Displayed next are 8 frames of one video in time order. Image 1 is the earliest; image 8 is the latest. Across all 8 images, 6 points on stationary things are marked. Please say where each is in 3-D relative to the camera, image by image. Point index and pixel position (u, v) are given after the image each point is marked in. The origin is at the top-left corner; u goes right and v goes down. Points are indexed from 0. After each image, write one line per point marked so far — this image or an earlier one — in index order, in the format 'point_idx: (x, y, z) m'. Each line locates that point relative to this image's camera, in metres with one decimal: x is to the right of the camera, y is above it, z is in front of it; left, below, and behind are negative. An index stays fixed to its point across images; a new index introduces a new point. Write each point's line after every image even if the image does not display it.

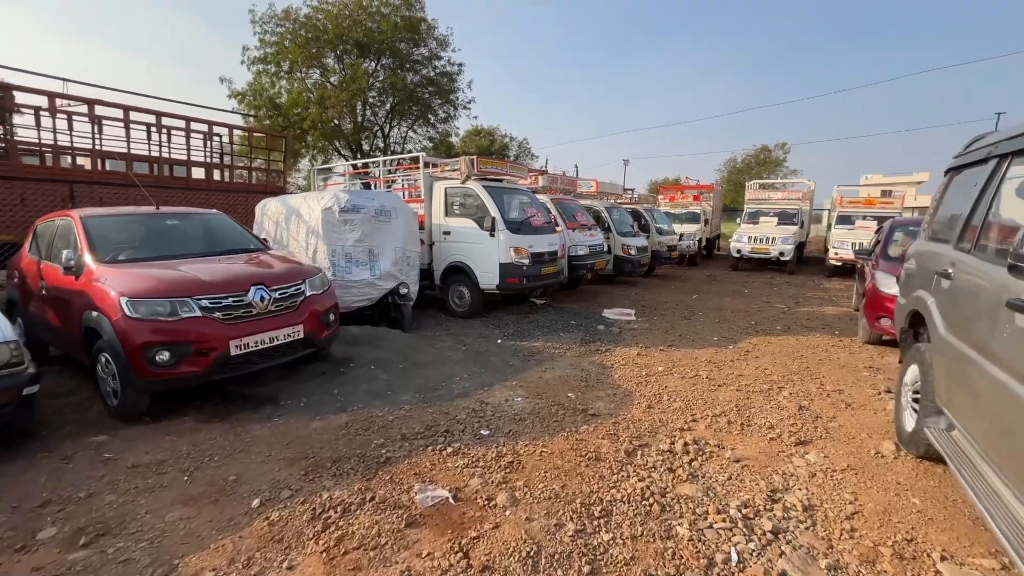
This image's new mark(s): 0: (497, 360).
0: (-0.2, -0.9, +5.8) m
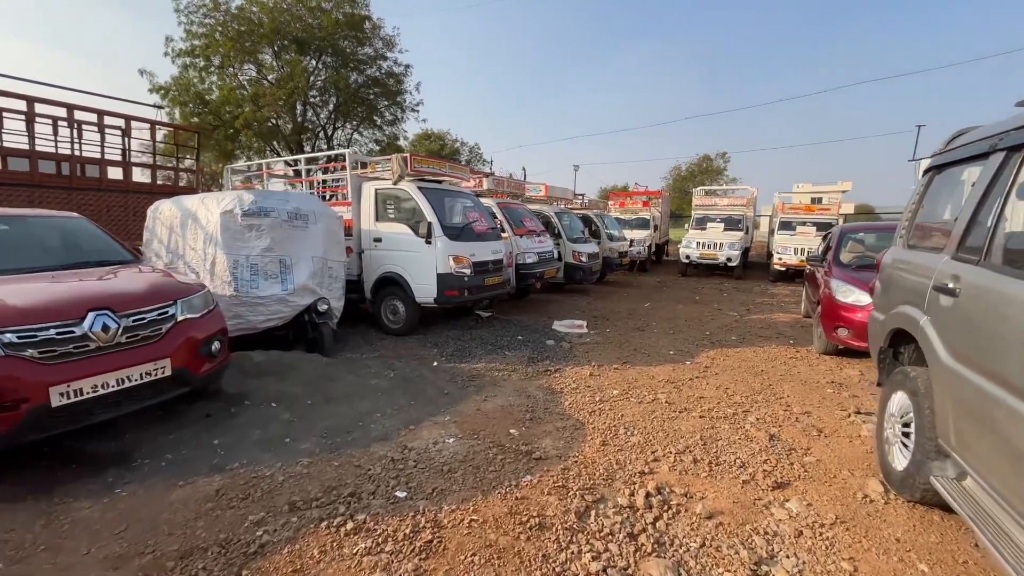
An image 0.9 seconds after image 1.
0: (-0.9, -1.1, +5.0) m
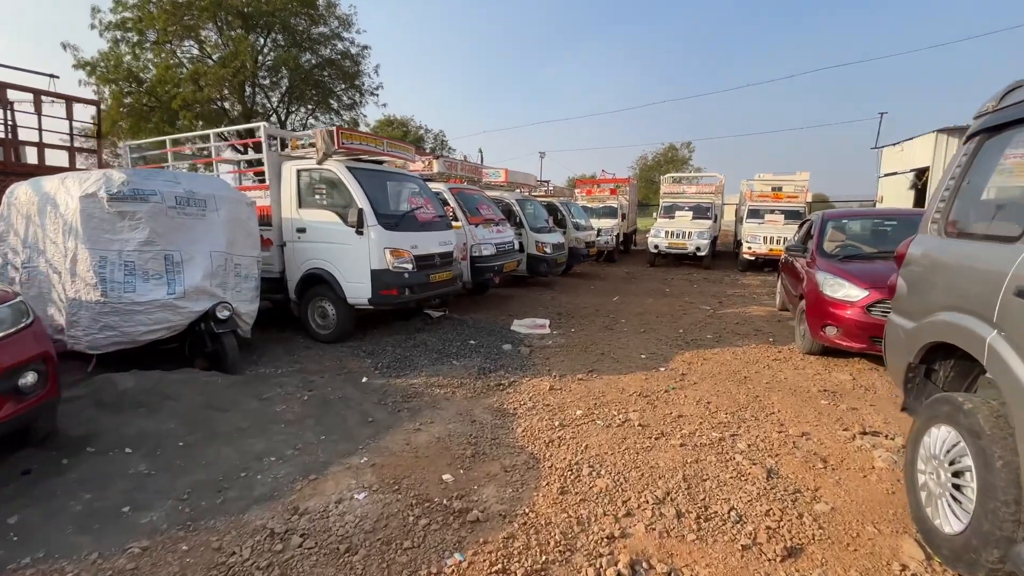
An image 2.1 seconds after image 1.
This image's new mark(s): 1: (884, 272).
0: (-1.4, -1.1, +4.0) m
1: (+4.4, +0.2, +5.4) m
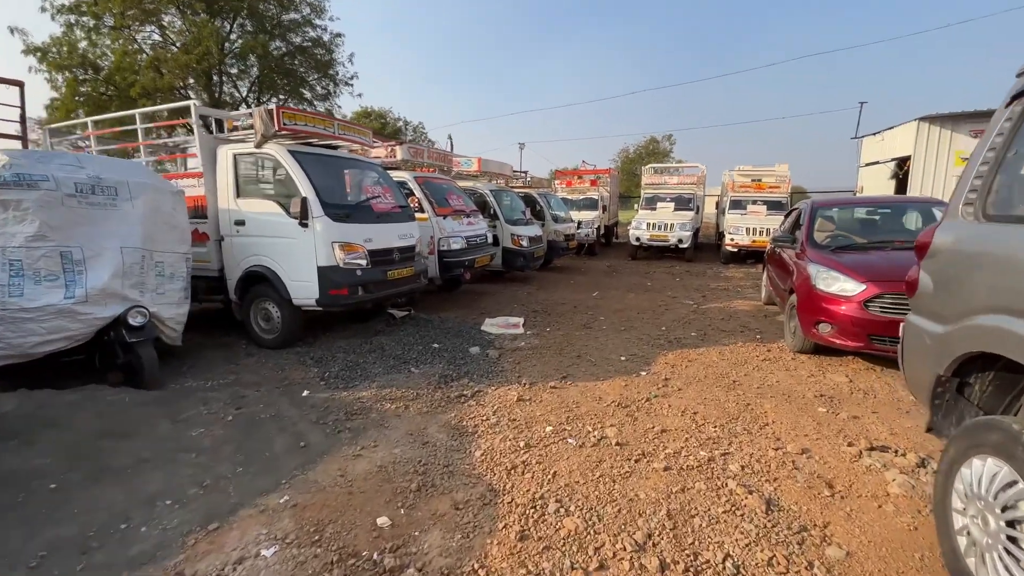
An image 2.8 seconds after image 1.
0: (-1.7, -1.1, +3.4) m
1: (+4.0, +0.3, +5.0) m
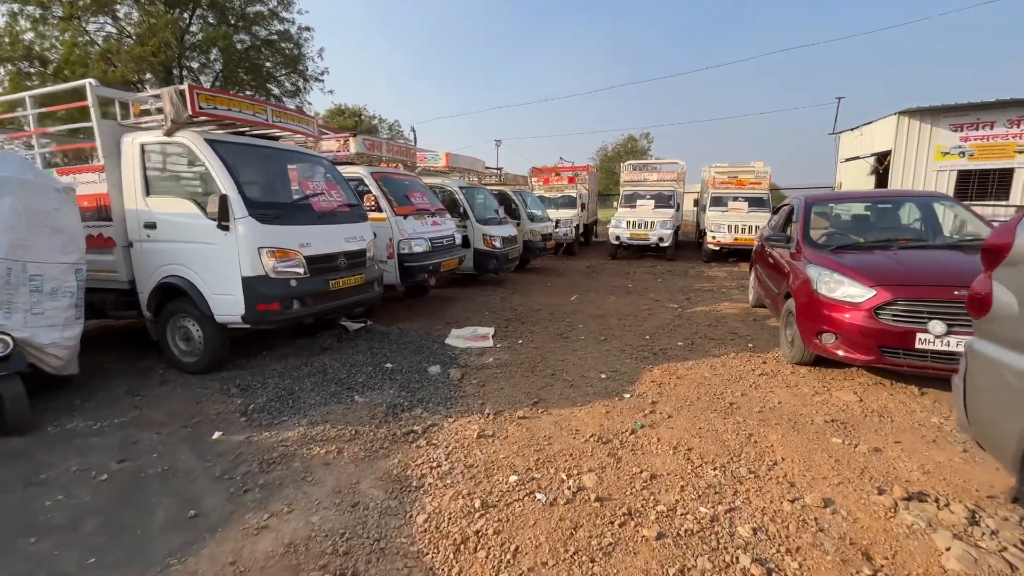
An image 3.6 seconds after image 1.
0: (-2.0, -1.2, +2.7) m
1: (+3.6, +0.2, +4.4) m
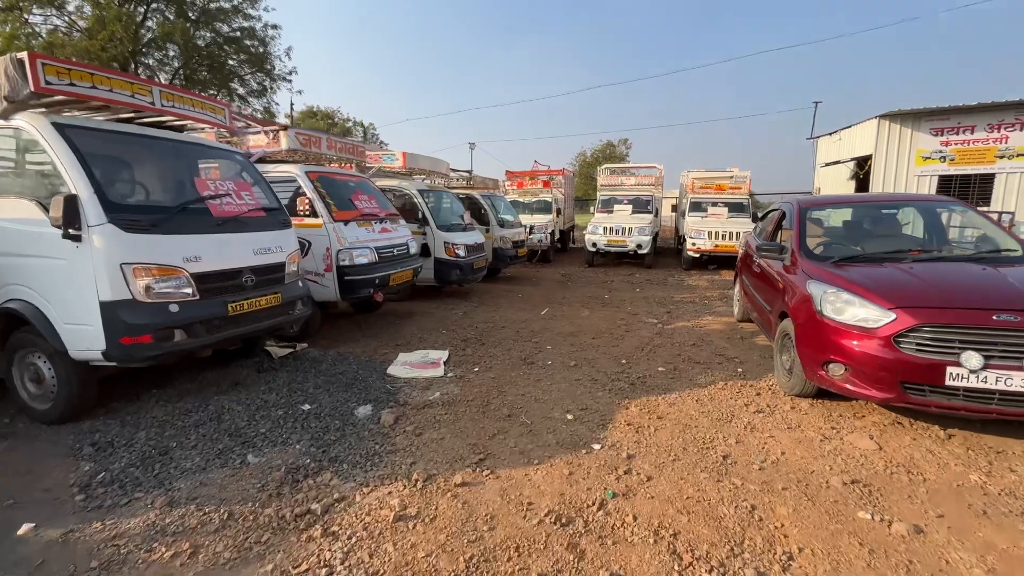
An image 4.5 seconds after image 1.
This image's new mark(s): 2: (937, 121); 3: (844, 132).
0: (-2.4, -1.4, +1.7) m
1: (+3.2, 0.0, +3.7) m
2: (+11.8, +4.6, +12.8) m
3: (+11.2, +5.3, +15.6) m
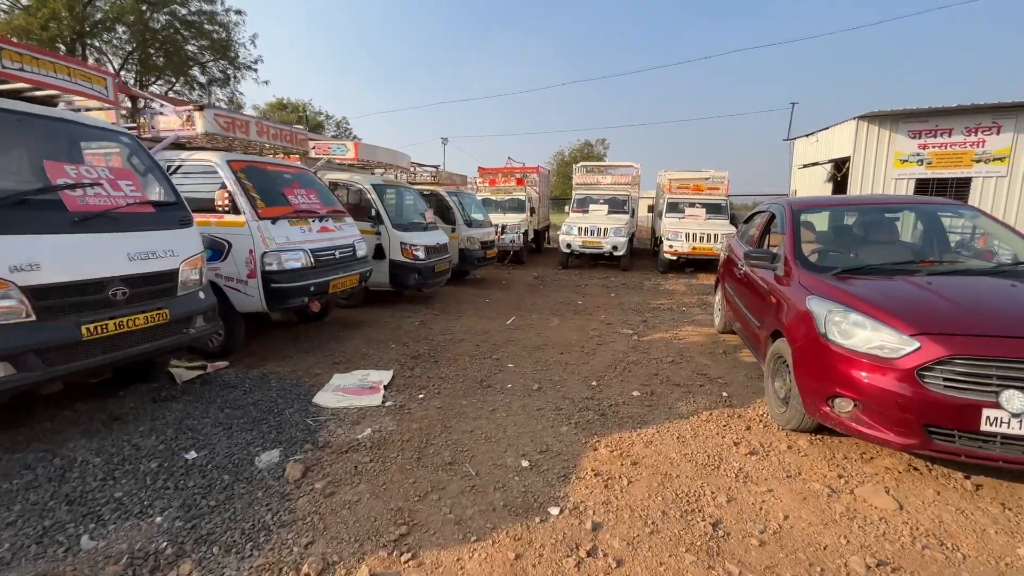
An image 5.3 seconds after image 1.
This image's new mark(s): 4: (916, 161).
0: (-2.6, -1.5, +0.8) m
1: (+2.8, -0.1, +3.1) m
2: (+11.0, +4.5, +12.6) m
3: (+10.3, +5.1, +15.3) m
4: (+11.1, +3.5, +12.7) m
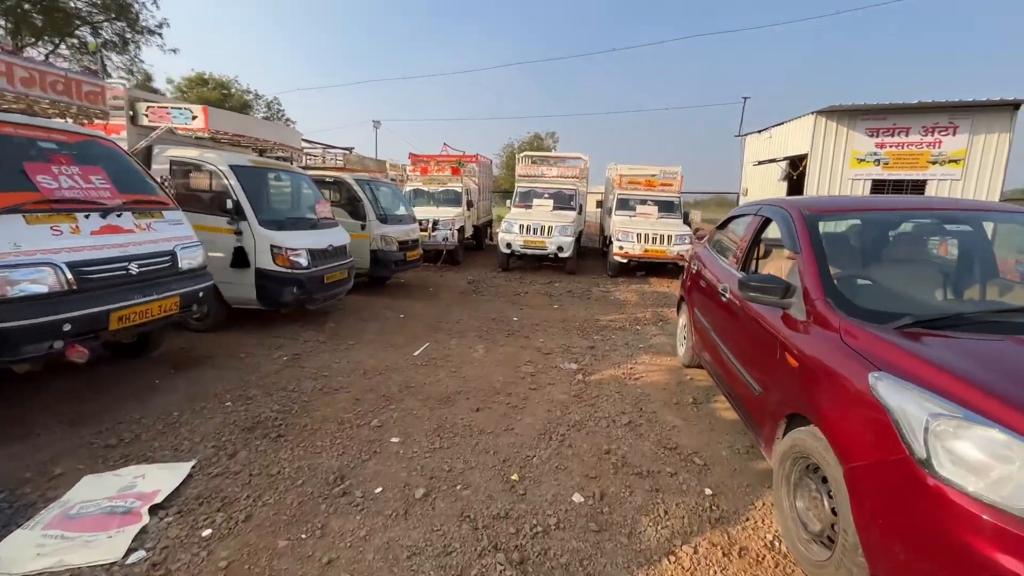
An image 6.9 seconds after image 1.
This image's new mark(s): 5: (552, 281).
0: (-3.0, -1.9, -1.2) m
1: (+2.1, -0.4, +1.6) m
2: (+9.3, +4.3, +11.9) m
3: (+8.3, +5.0, +14.5) m
4: (+9.4, +3.3, +12.0) m
5: (+1.0, +0.2, +11.1) m
